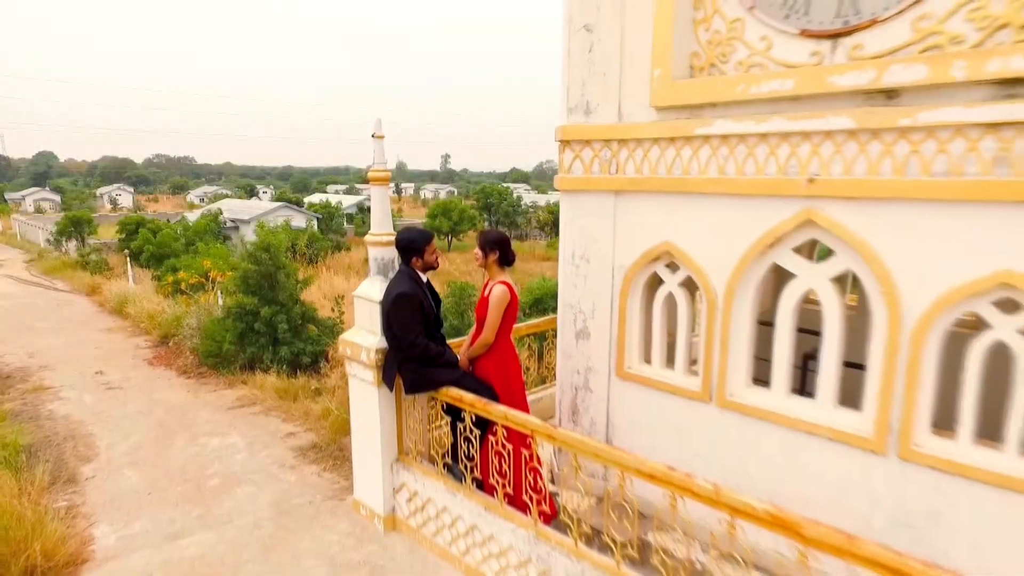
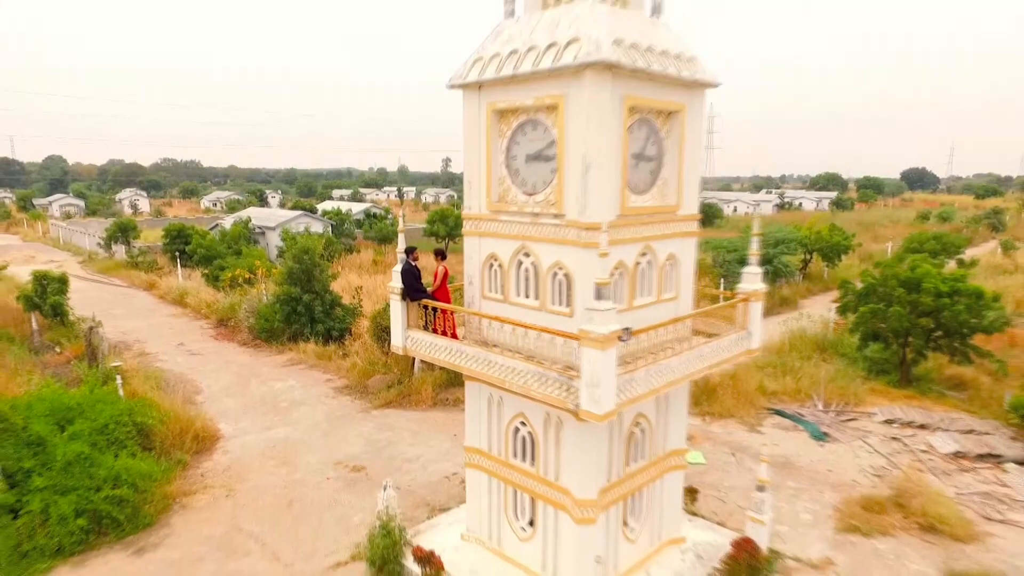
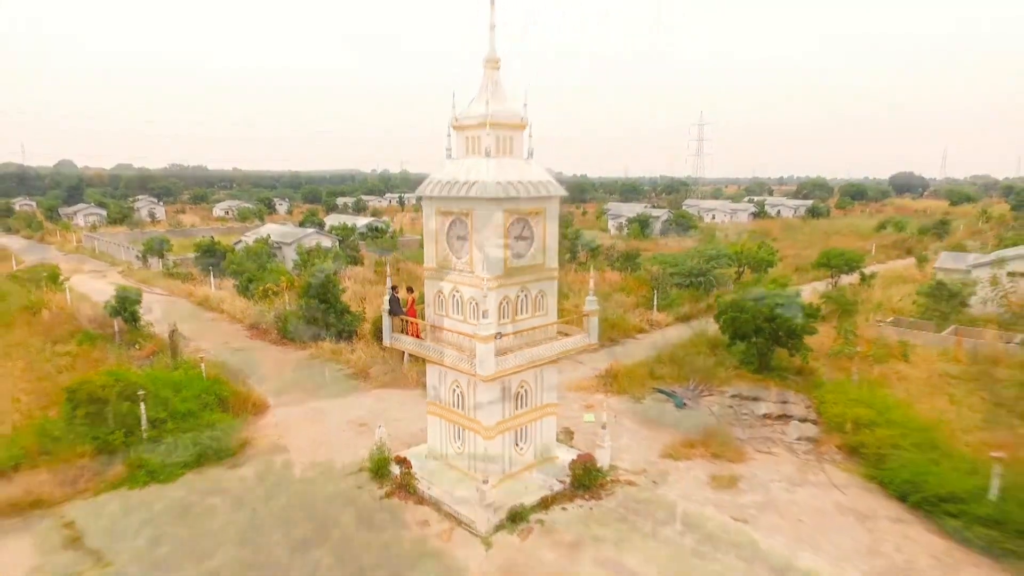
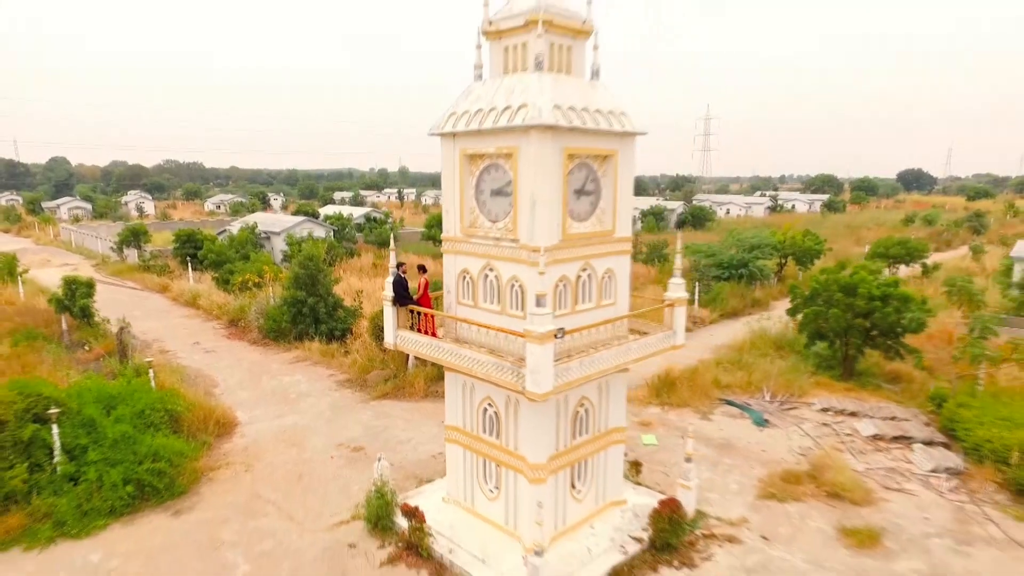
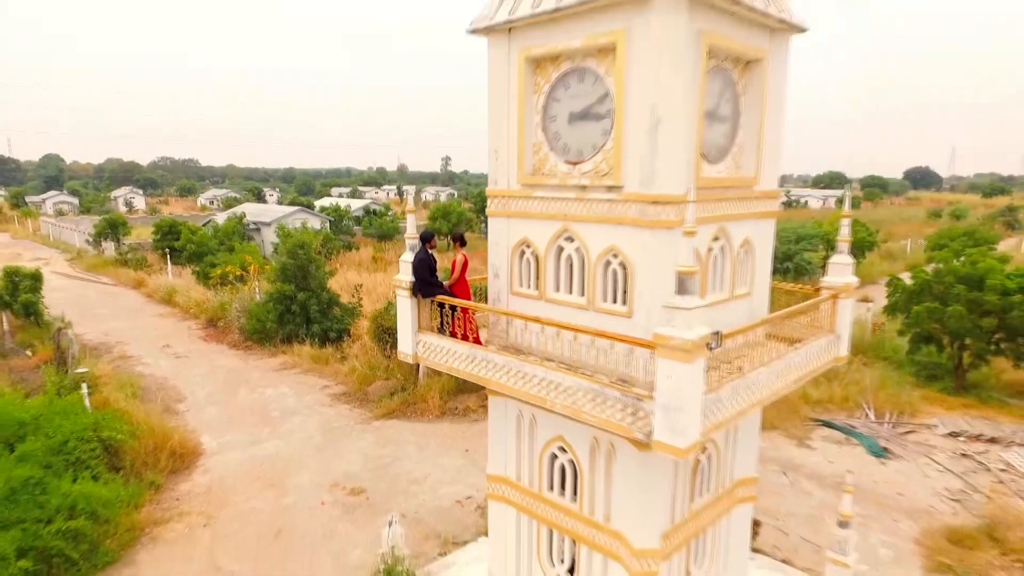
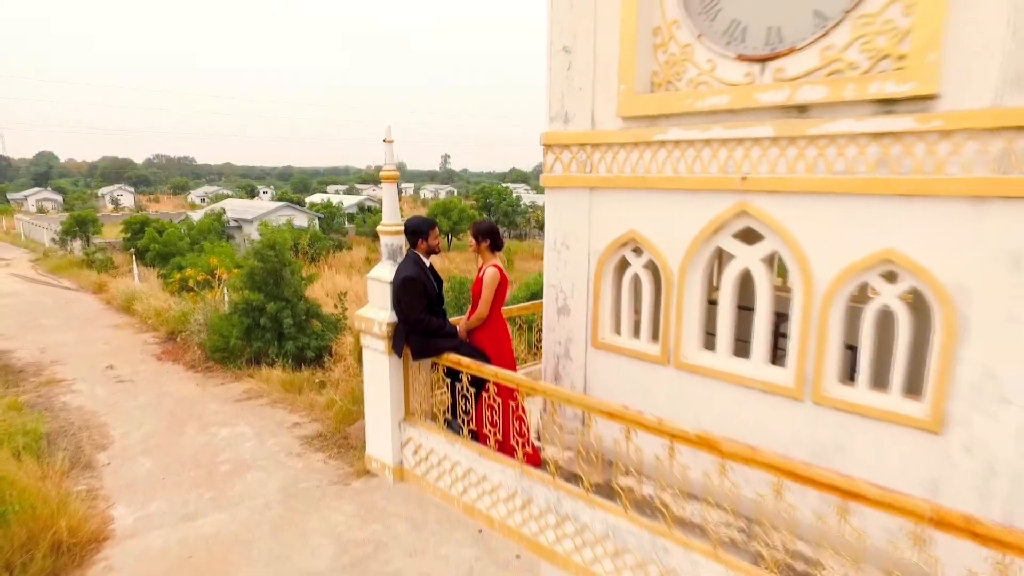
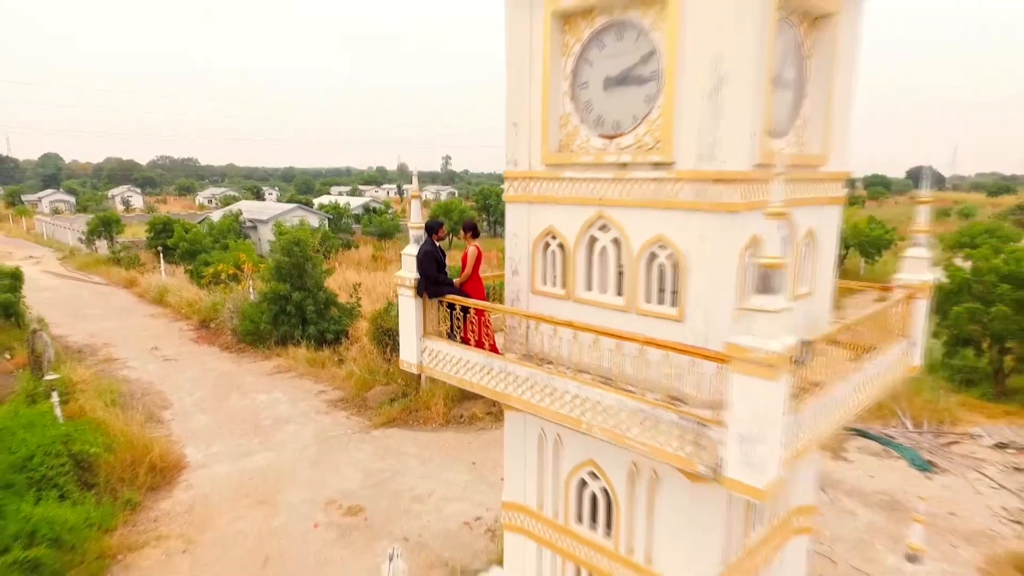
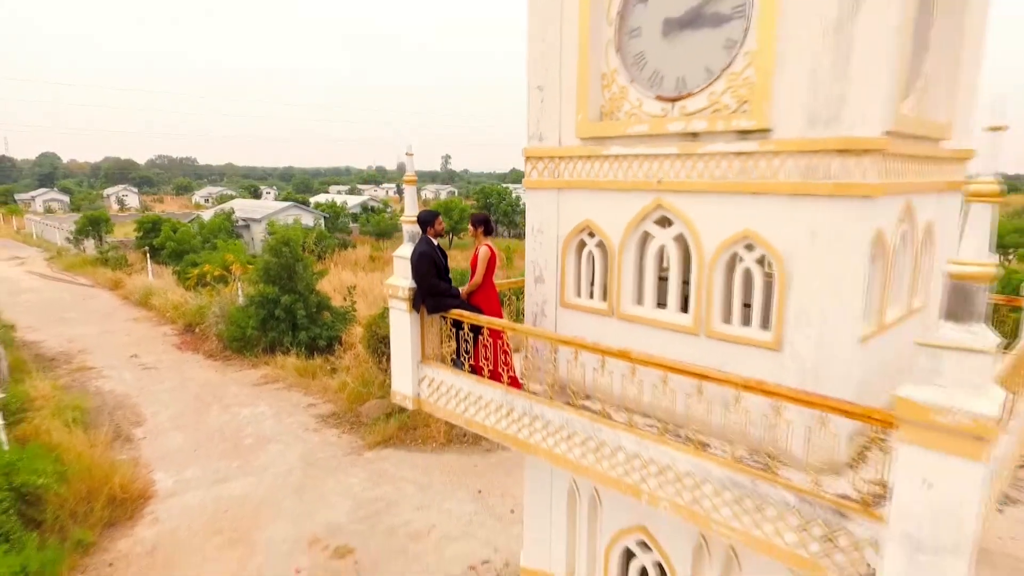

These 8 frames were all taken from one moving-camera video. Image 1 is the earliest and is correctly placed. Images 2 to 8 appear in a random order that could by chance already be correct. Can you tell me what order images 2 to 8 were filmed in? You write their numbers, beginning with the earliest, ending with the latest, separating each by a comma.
6, 8, 7, 5, 2, 4, 3
